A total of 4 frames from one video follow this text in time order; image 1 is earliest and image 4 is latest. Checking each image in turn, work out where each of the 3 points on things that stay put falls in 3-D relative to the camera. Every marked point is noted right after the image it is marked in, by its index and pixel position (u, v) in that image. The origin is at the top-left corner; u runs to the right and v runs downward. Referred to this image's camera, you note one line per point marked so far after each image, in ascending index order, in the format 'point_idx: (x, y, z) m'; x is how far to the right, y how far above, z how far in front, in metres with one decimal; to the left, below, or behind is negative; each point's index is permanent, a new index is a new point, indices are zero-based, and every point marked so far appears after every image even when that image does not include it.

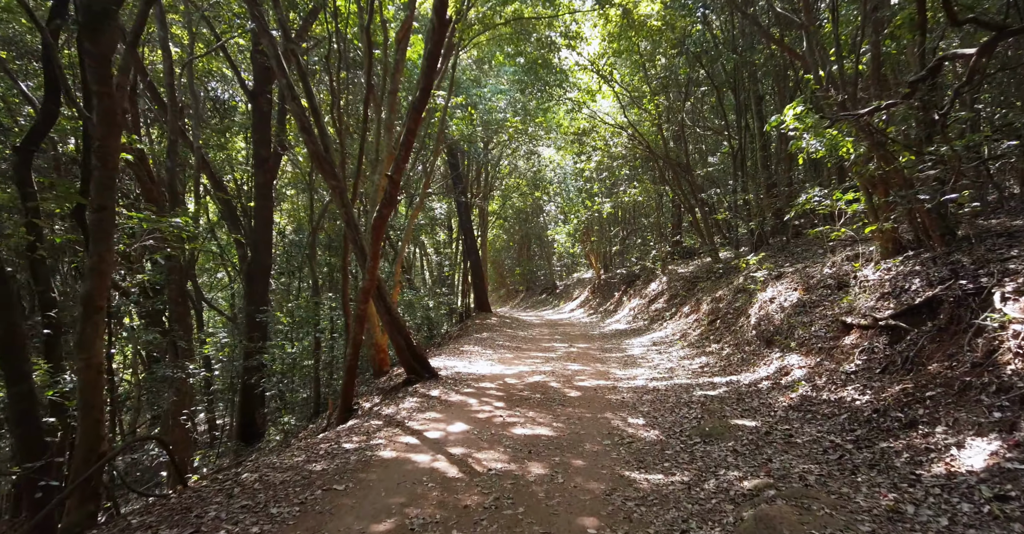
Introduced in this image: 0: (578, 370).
0: (+1.3, -2.1, +11.5) m
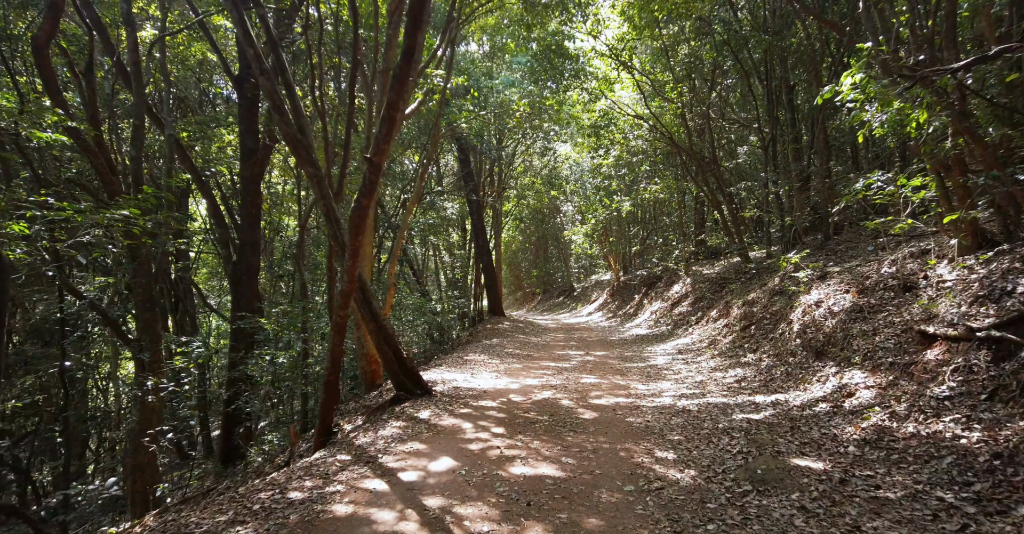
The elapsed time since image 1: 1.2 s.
0: (+1.5, -2.1, +10.1) m
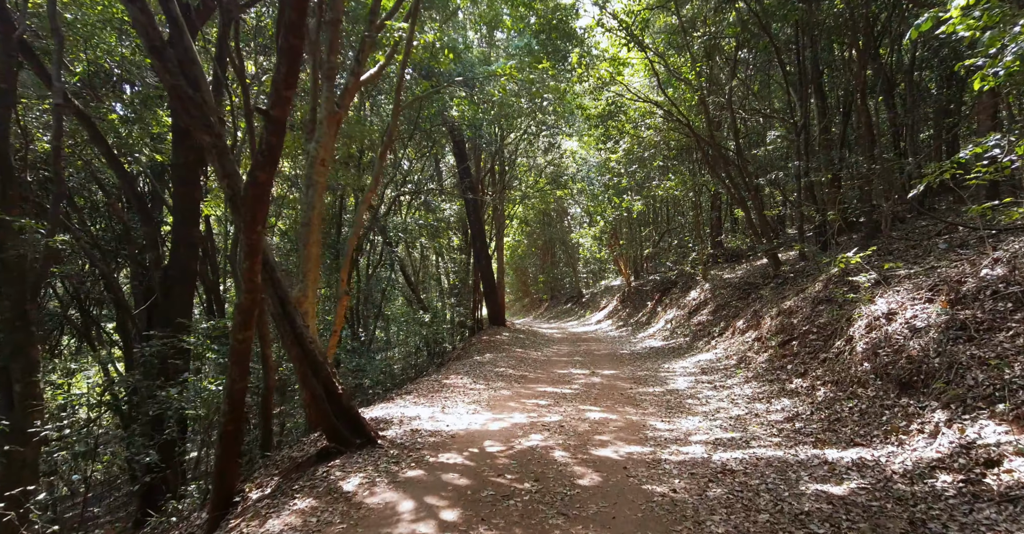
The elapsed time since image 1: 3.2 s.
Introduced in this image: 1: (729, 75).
0: (+1.2, -2.1, +7.9) m
1: (+7.1, +6.2, +18.7) m
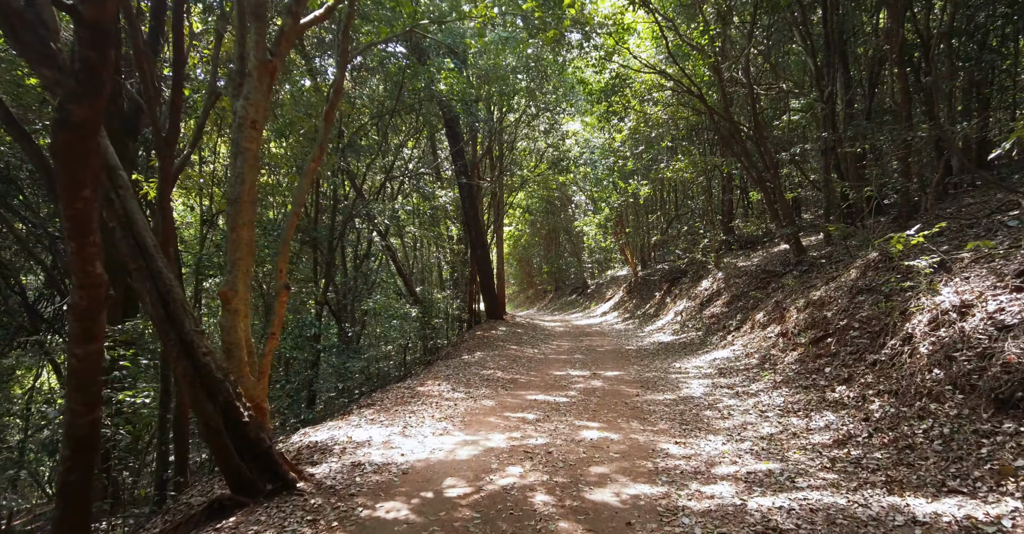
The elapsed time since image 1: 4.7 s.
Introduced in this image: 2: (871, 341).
0: (+0.9, -1.9, +6.3) m
1: (+6.9, +6.6, +16.9) m
2: (+5.0, -1.0, +7.9) m
